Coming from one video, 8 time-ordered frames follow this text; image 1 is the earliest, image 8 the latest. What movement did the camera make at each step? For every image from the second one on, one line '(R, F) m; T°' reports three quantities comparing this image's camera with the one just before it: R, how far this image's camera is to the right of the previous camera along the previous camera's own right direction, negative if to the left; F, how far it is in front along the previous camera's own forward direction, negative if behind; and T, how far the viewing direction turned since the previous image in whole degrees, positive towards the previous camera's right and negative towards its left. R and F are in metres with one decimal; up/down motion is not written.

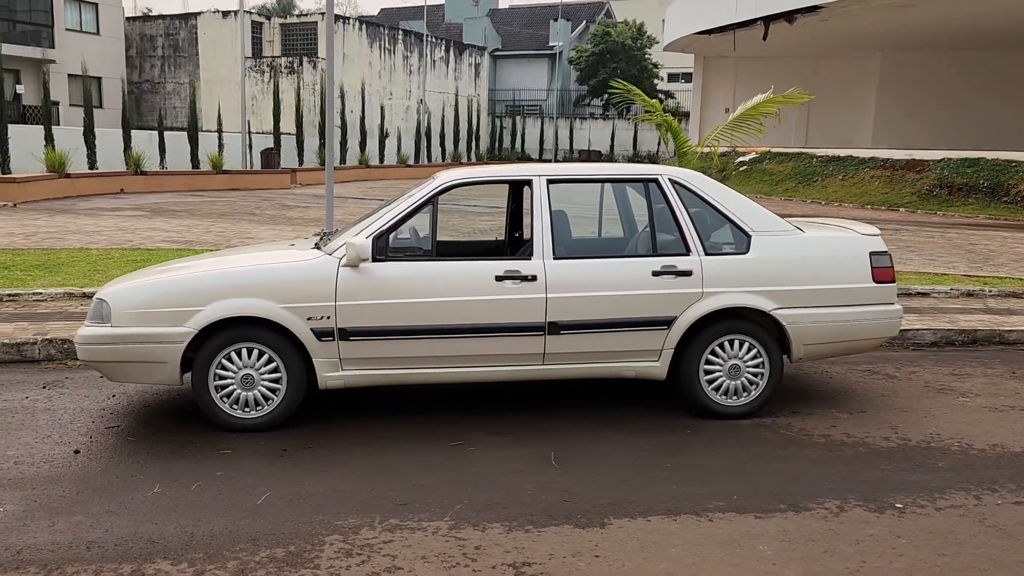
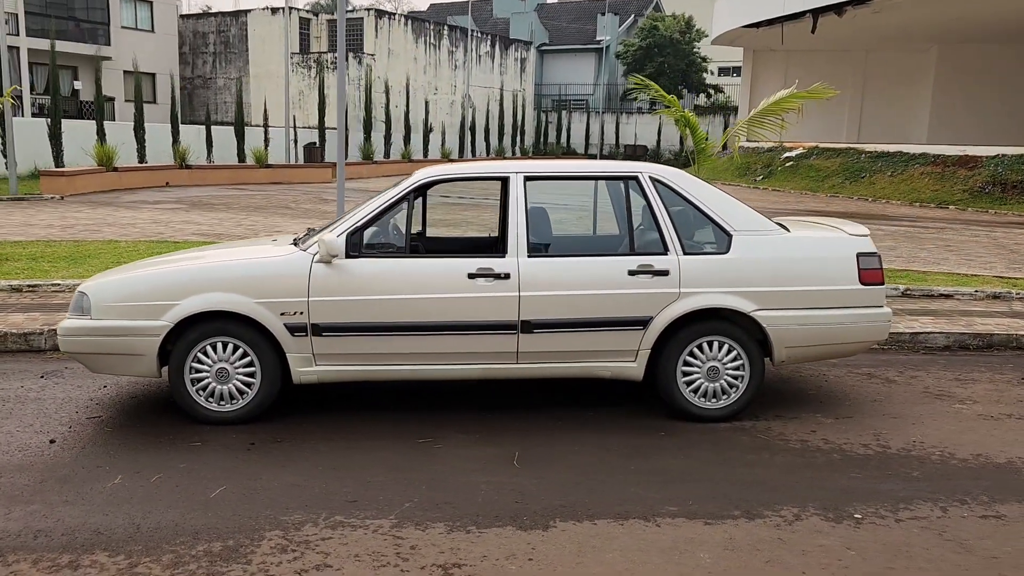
(+0.5, 0.0) m; -3°
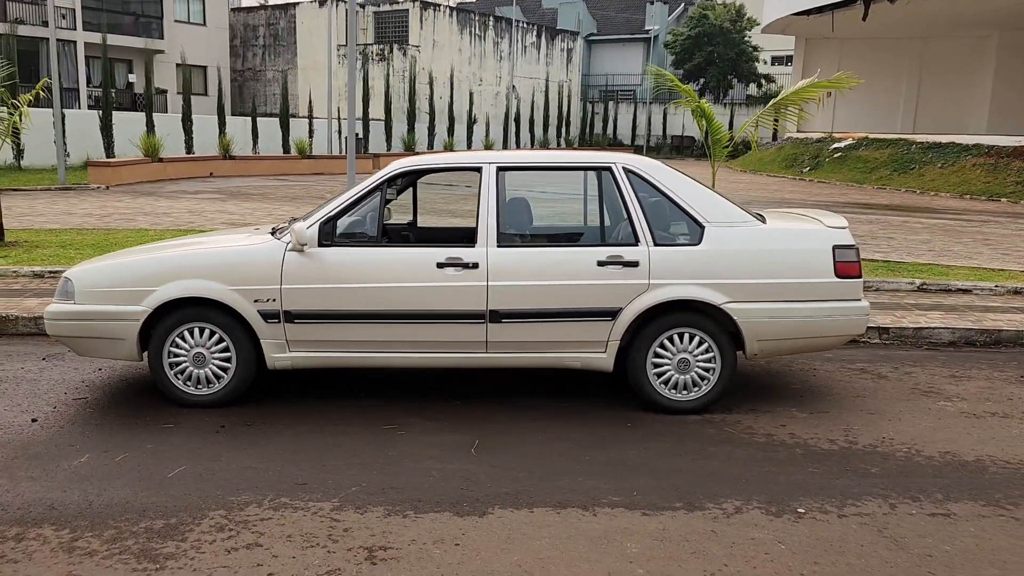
(+0.5, 0.0) m; -3°
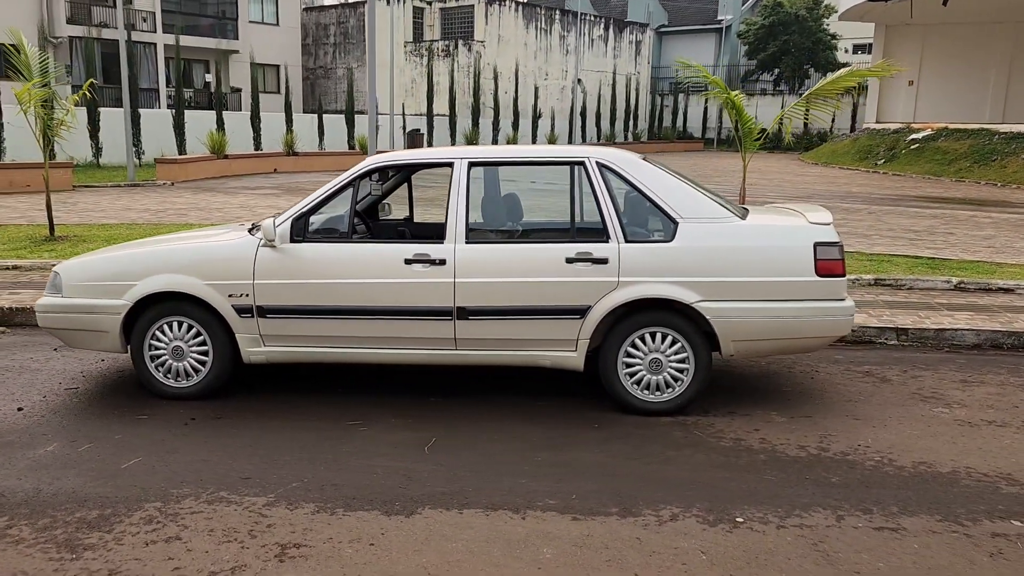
(+0.6, +0.1) m; -5°
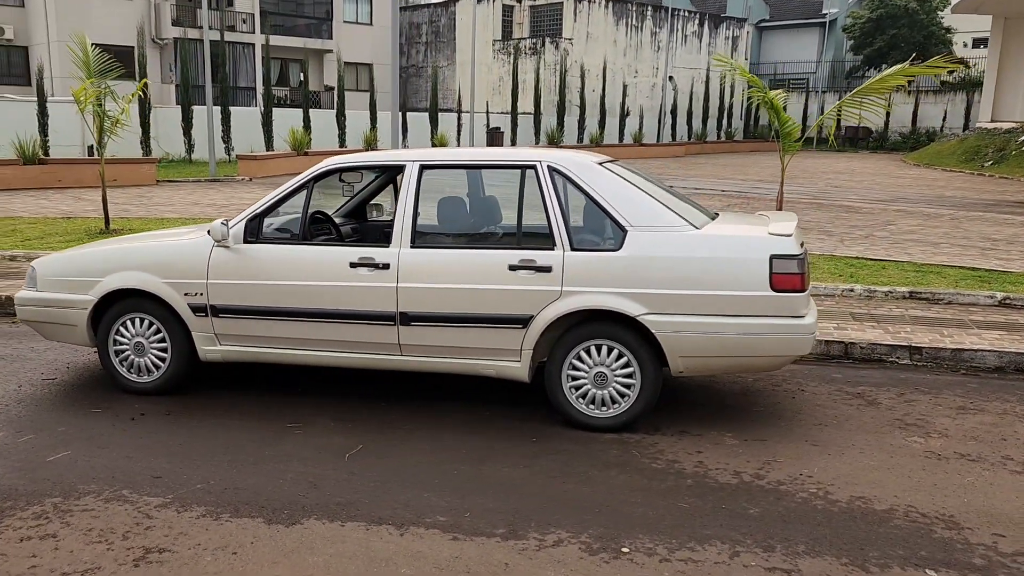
(+0.9, +0.2) m; -7°
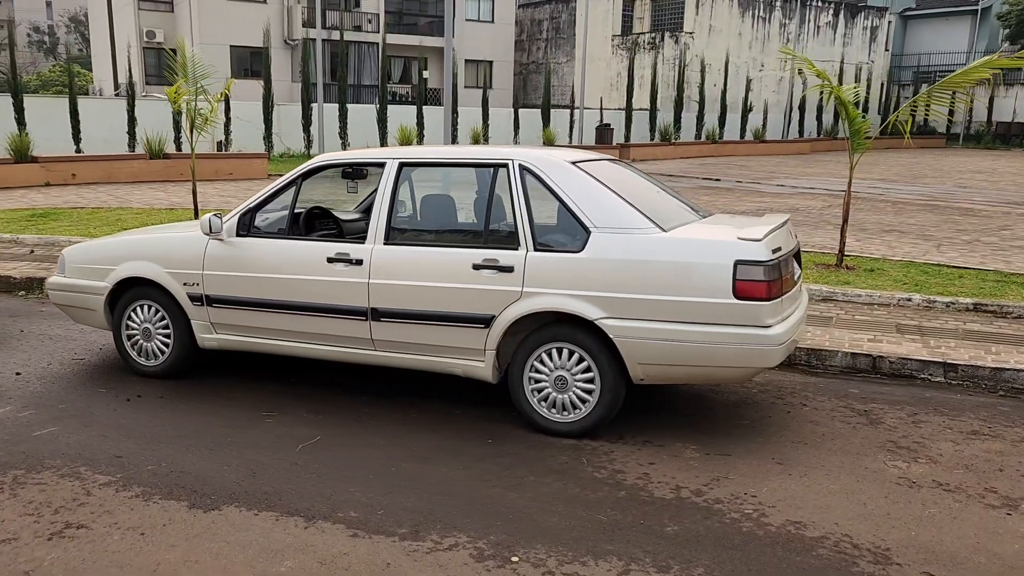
(+0.9, +0.1) m; -9°
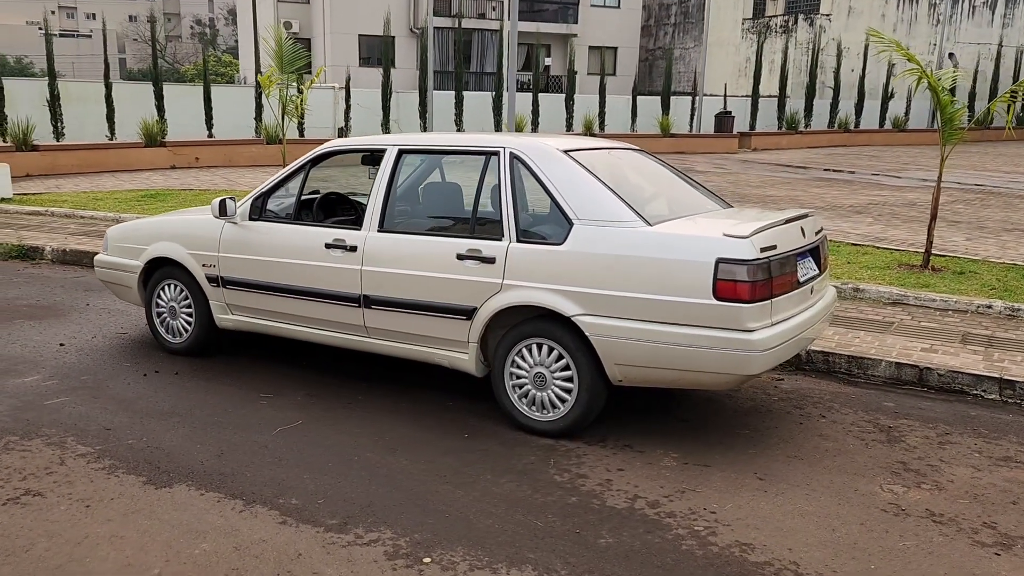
(+0.8, +0.2) m; -9°
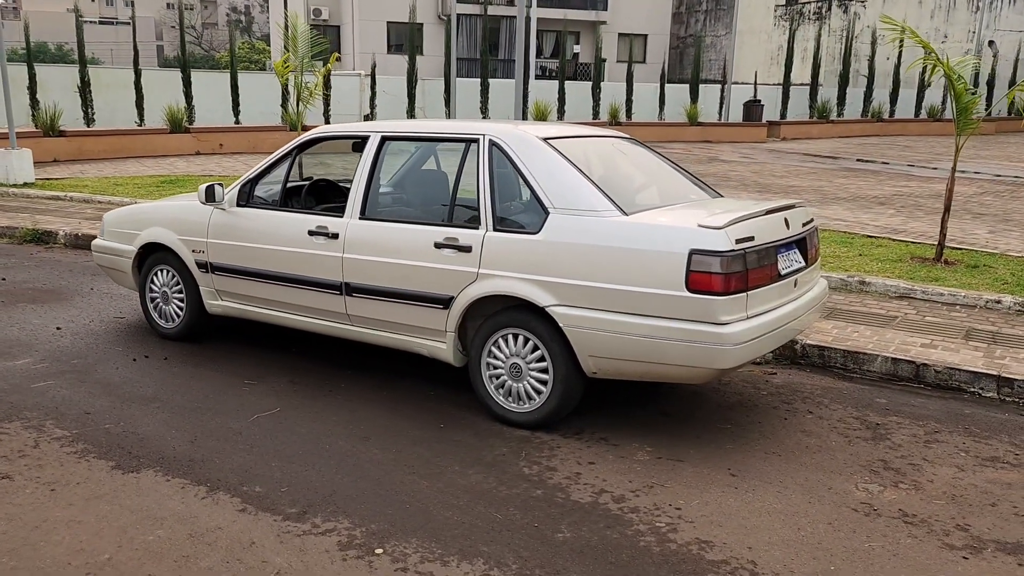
(+0.3, +0.1) m; -2°
